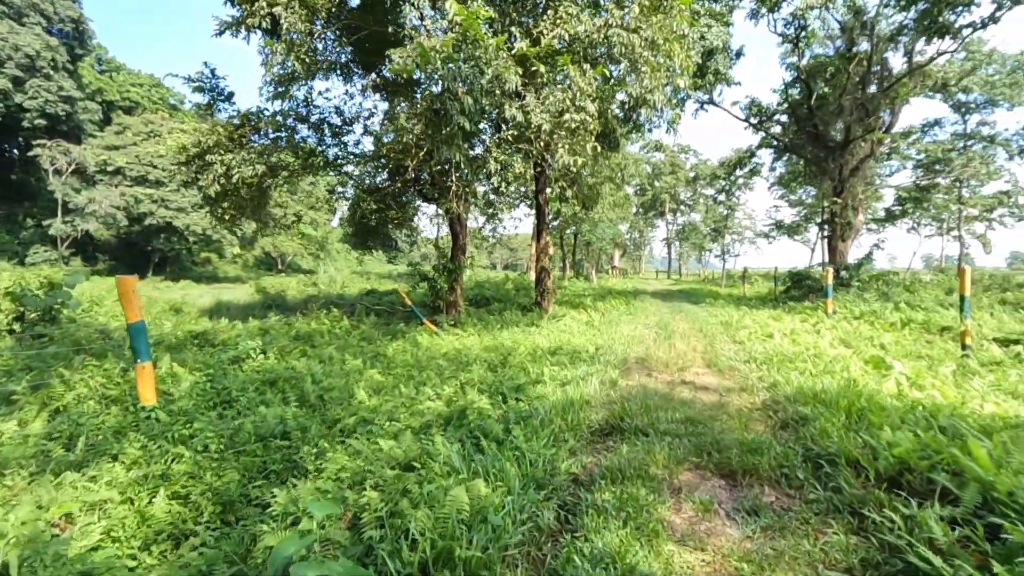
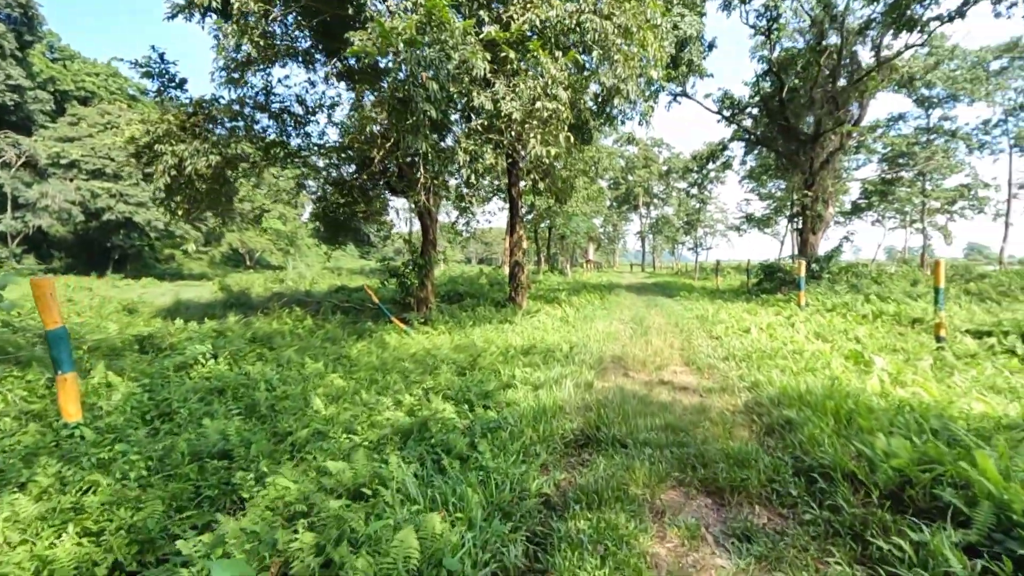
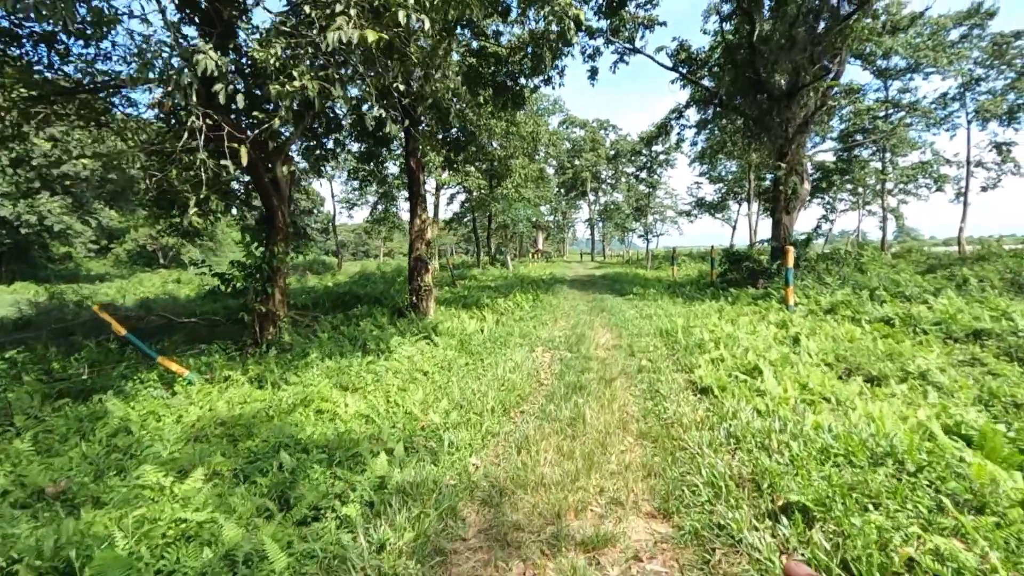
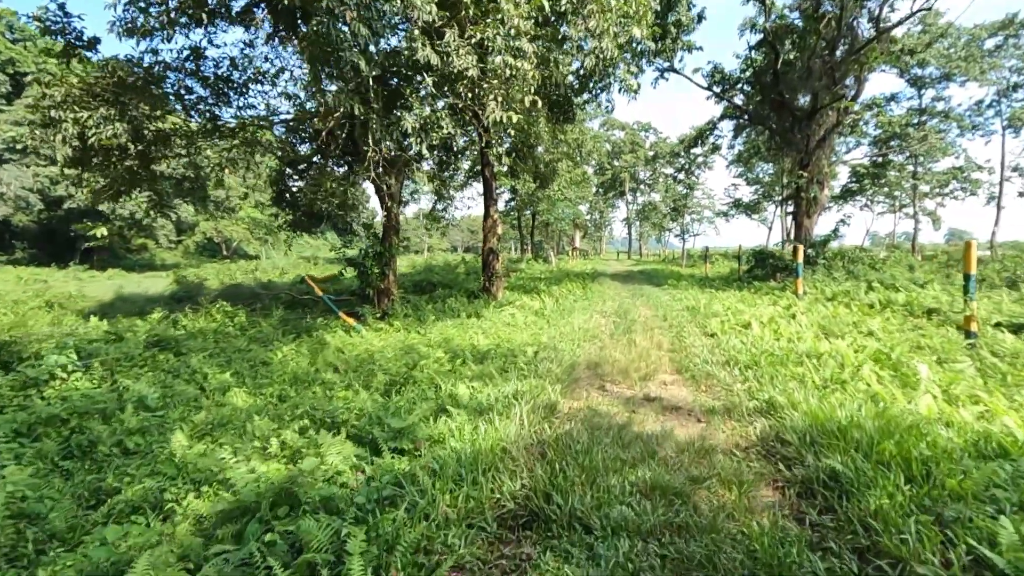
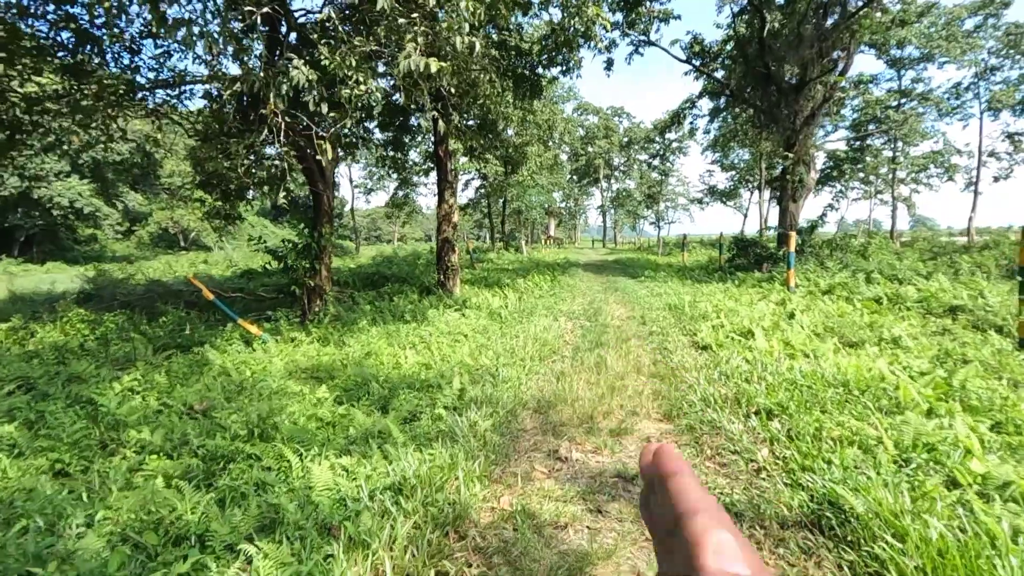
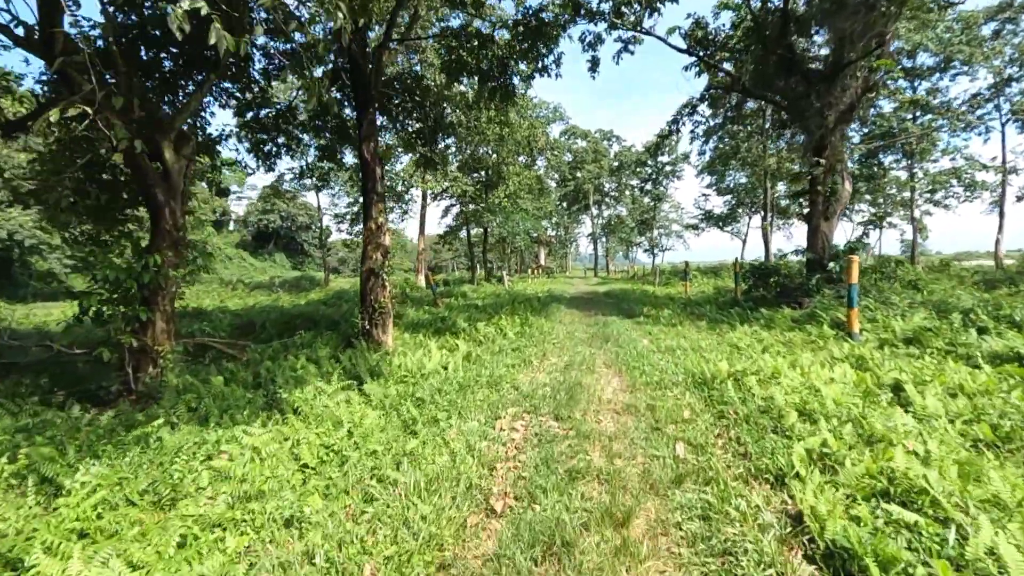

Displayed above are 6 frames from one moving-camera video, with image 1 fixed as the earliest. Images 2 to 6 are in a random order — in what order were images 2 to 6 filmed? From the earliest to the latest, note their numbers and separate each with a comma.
2, 4, 5, 3, 6
